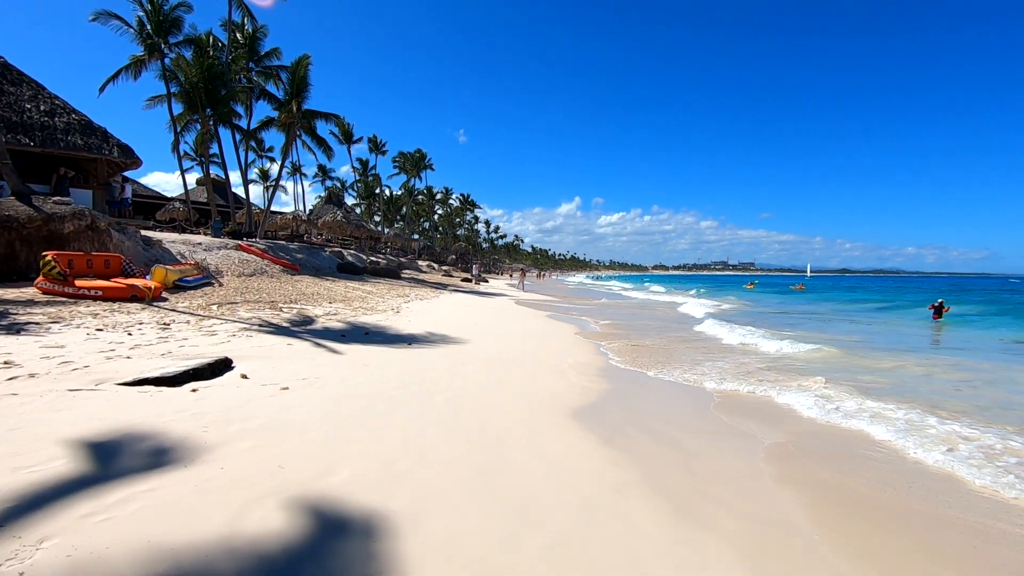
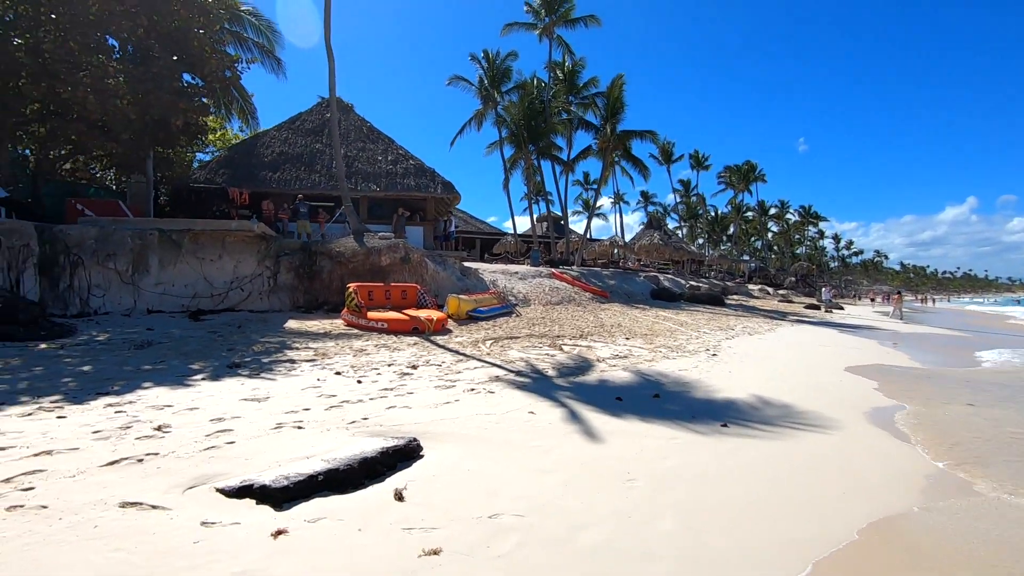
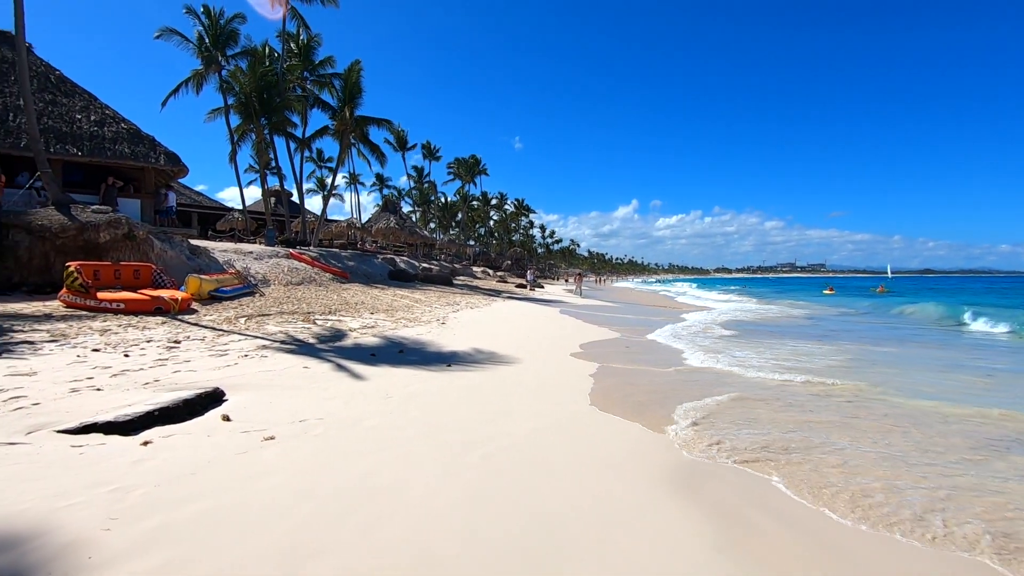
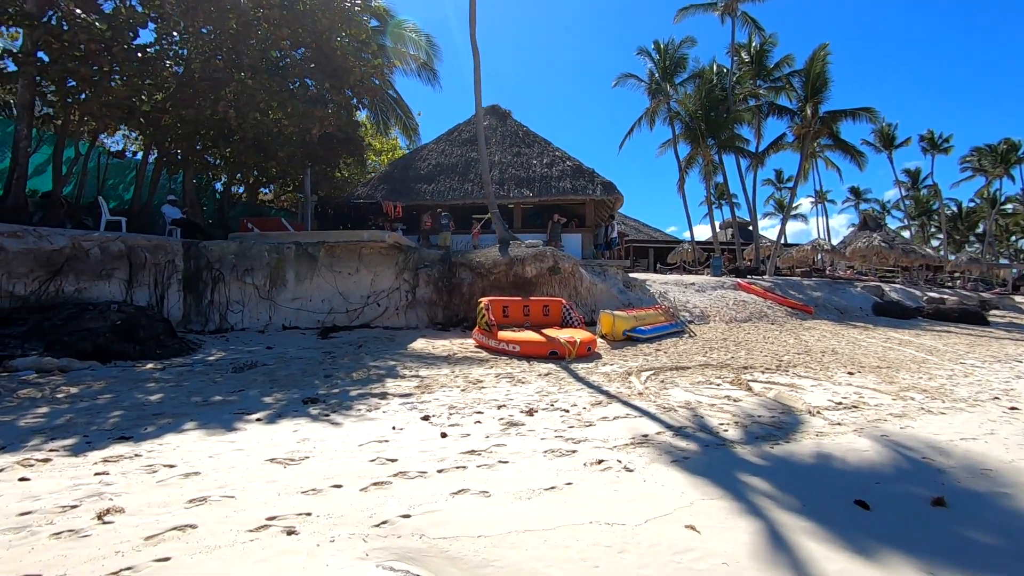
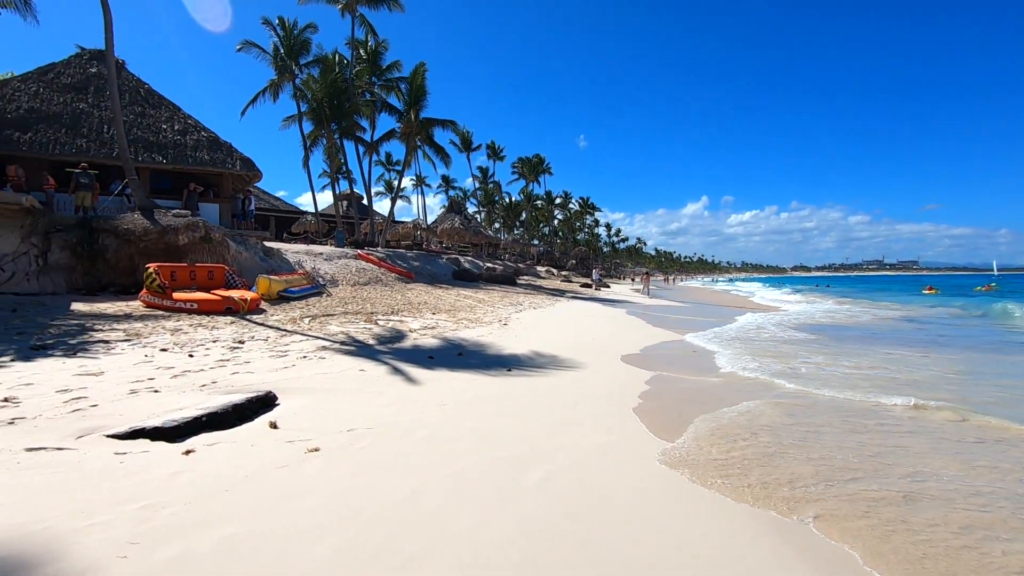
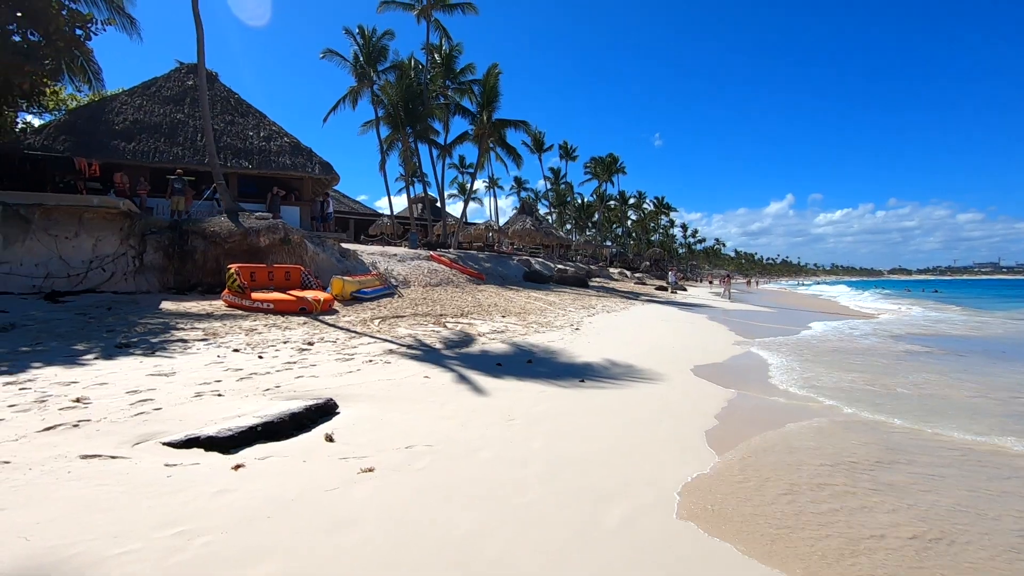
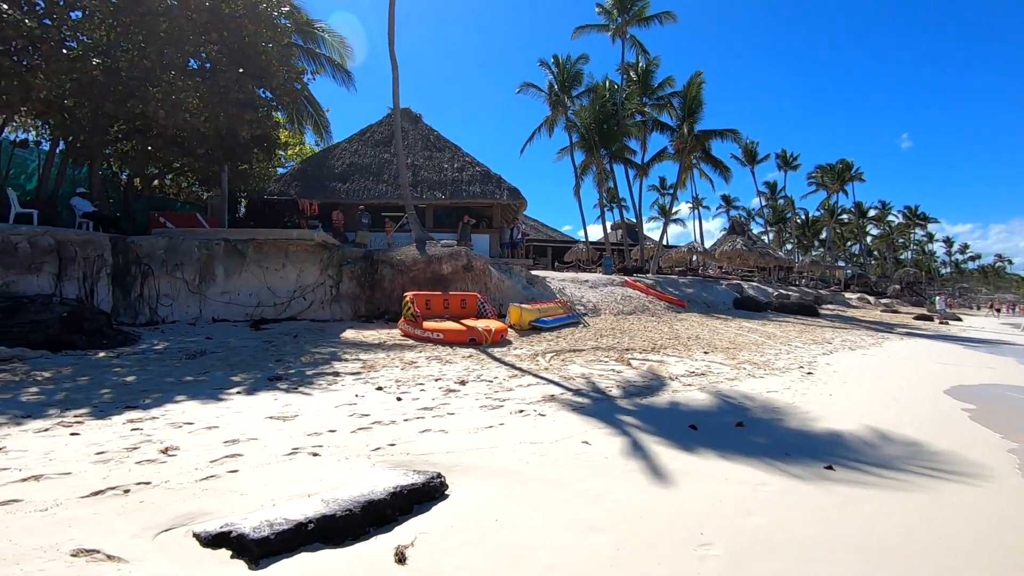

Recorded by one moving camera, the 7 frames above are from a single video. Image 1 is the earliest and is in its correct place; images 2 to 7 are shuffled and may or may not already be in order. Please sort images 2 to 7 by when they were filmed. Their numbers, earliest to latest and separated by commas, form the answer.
3, 5, 6, 2, 7, 4
